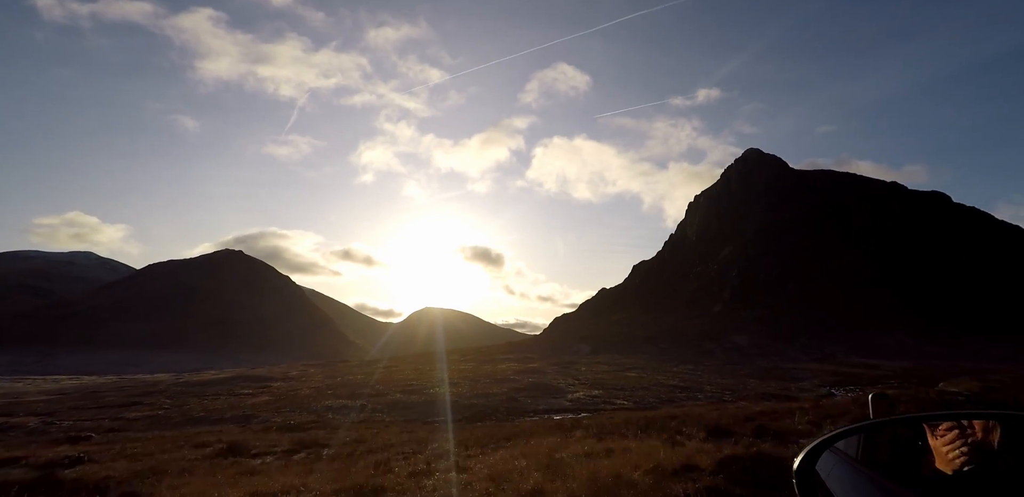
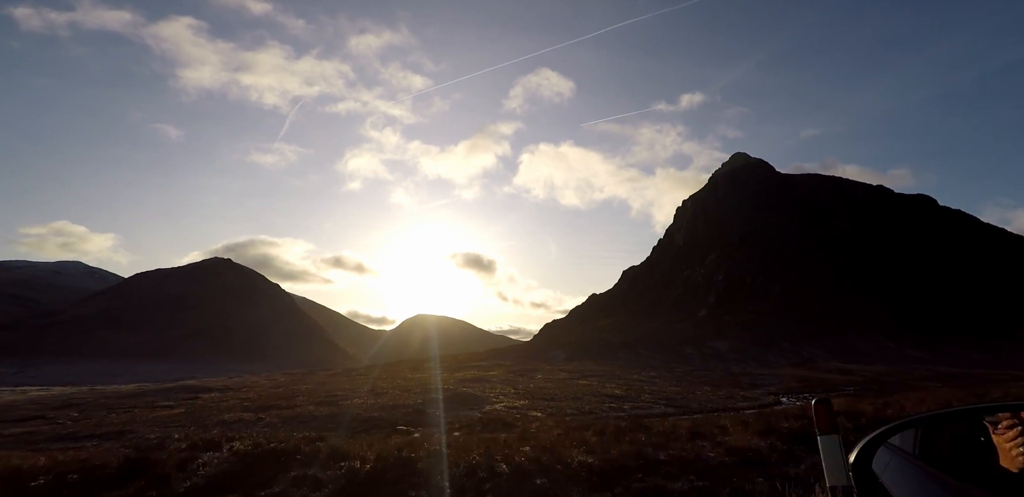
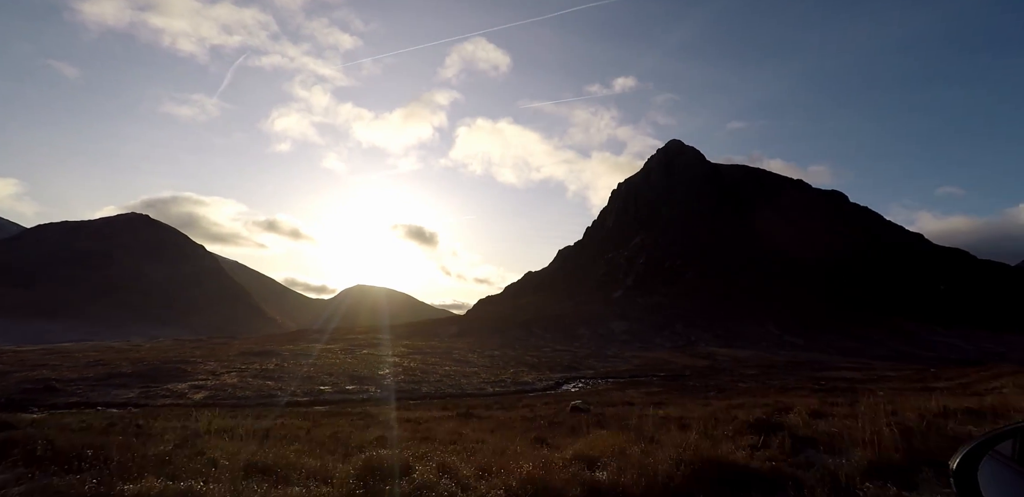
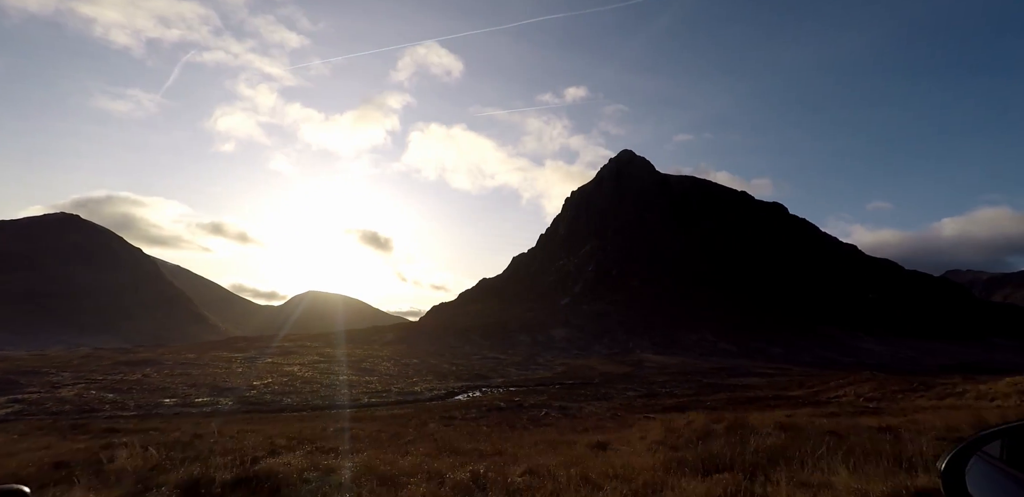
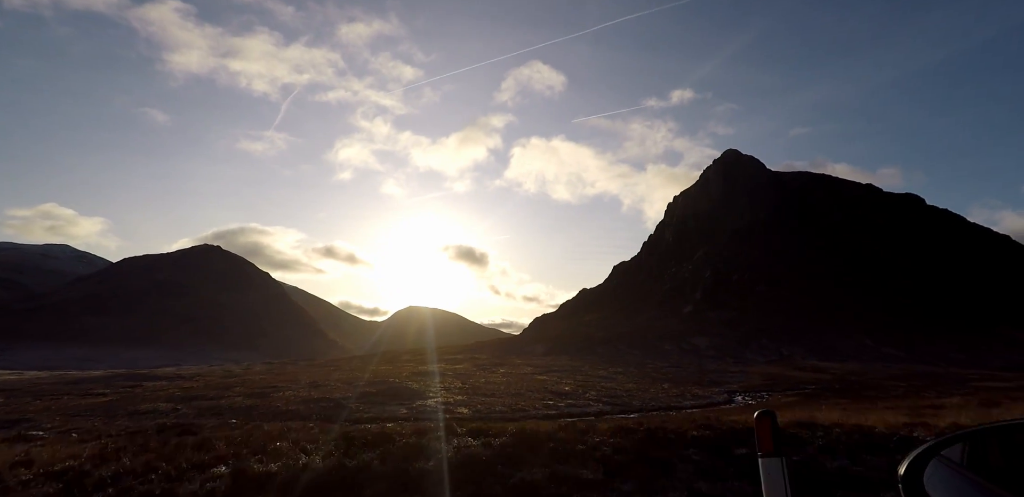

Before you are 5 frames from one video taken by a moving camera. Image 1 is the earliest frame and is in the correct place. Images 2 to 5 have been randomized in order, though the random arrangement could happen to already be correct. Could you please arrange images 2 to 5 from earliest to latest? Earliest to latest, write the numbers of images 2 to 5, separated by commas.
2, 5, 3, 4
